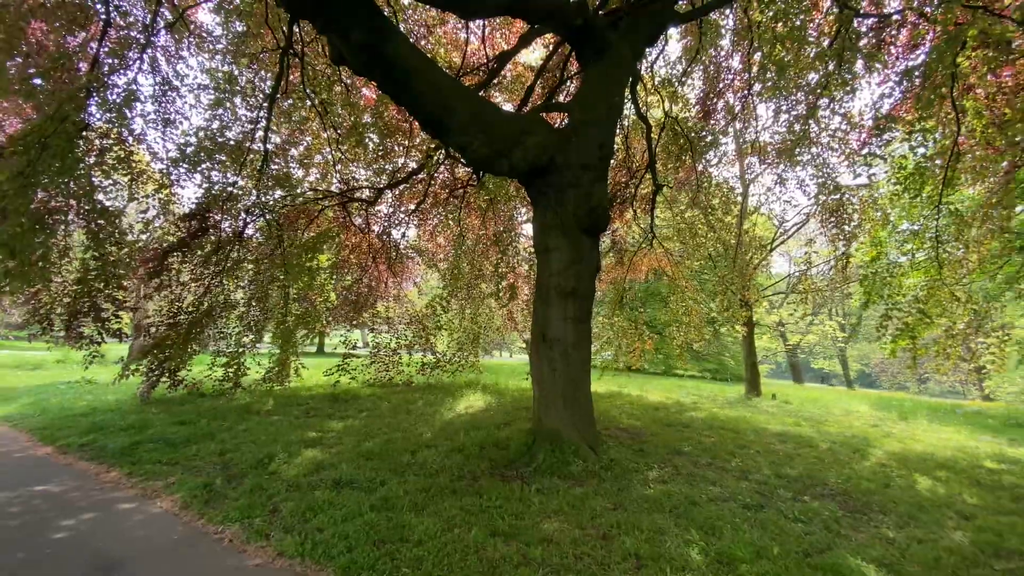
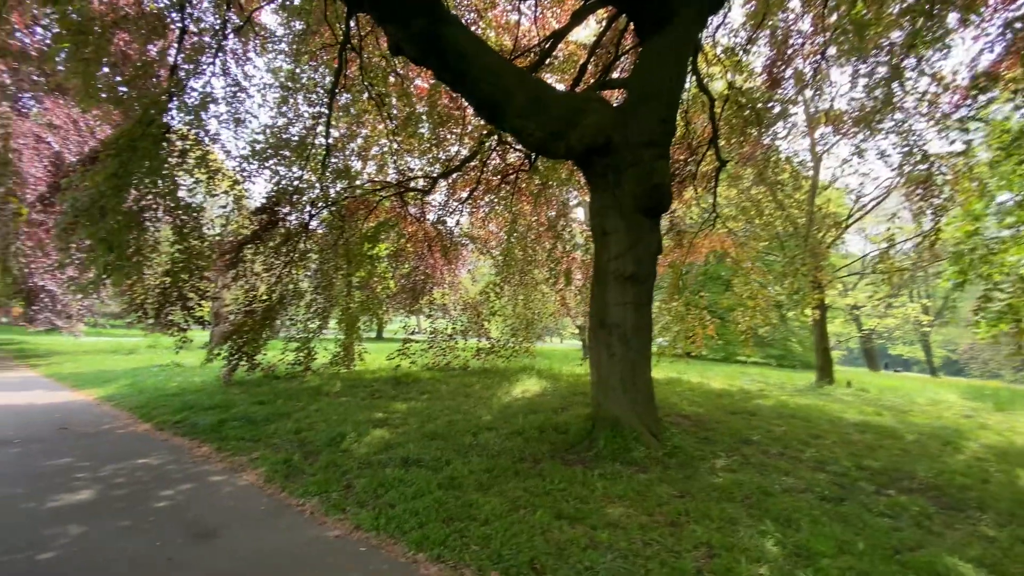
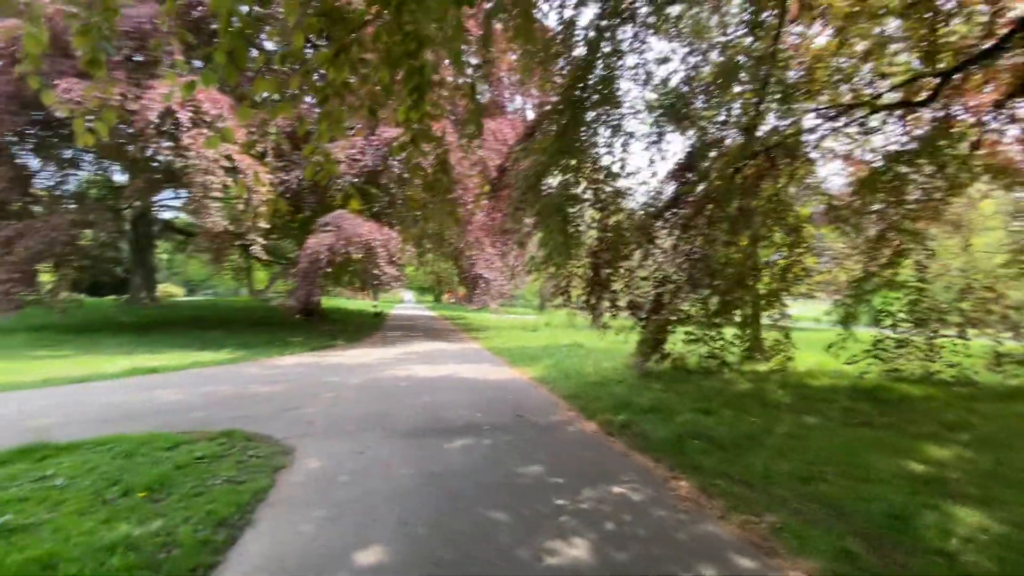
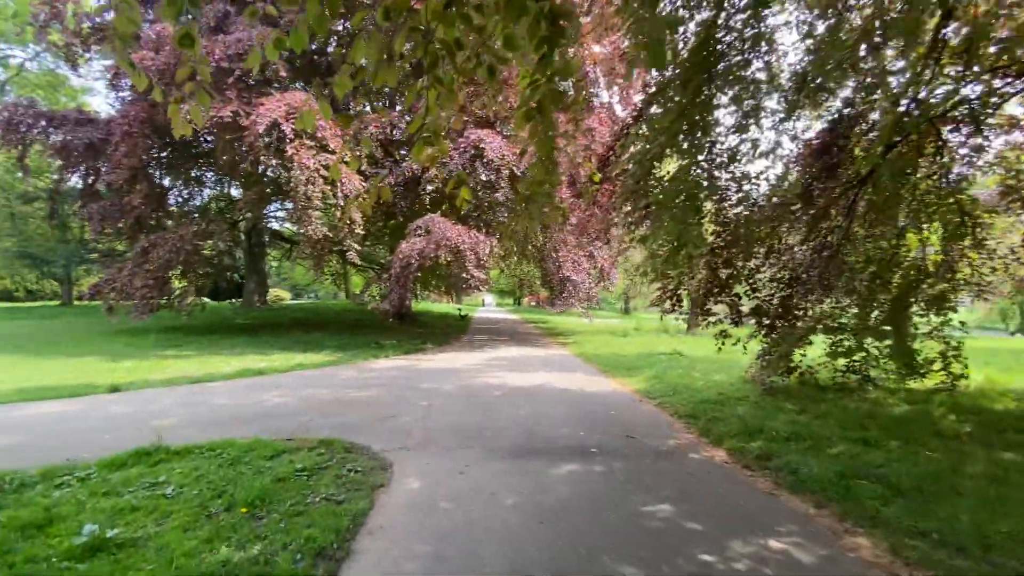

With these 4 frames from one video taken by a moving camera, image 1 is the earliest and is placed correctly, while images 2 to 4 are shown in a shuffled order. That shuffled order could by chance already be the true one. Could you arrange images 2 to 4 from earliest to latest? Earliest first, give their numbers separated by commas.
2, 3, 4
